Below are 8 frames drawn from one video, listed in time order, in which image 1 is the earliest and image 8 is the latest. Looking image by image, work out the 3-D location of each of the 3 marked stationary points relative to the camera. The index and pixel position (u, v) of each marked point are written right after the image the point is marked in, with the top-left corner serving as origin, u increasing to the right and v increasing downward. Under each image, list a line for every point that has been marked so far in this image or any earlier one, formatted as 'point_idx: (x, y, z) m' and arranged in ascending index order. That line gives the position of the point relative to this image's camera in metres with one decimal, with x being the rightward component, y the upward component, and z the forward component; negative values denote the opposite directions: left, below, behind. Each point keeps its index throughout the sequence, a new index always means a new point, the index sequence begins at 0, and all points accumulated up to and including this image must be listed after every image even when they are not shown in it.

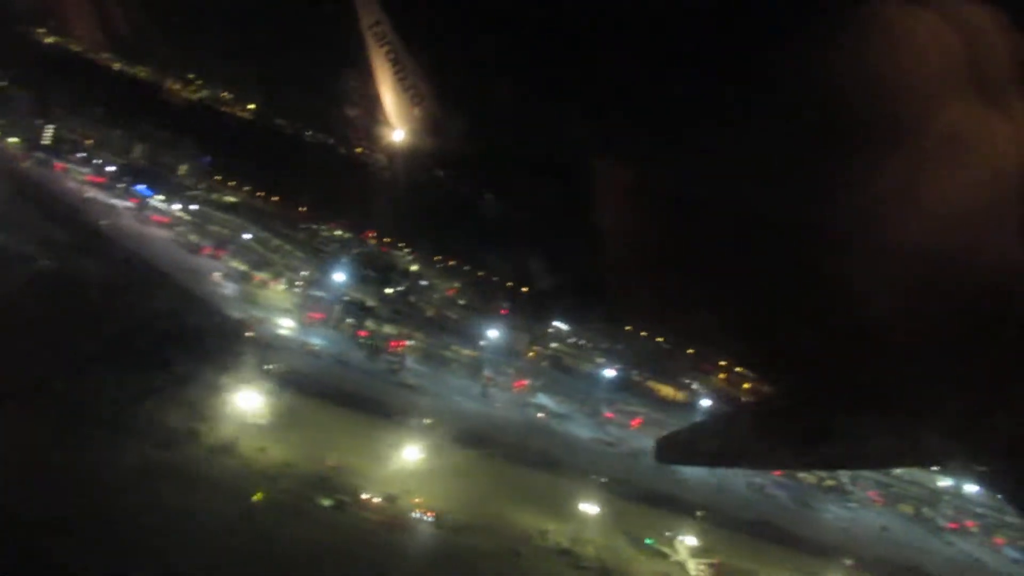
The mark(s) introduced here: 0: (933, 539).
0: (+3.6, -2.2, +7.2) m
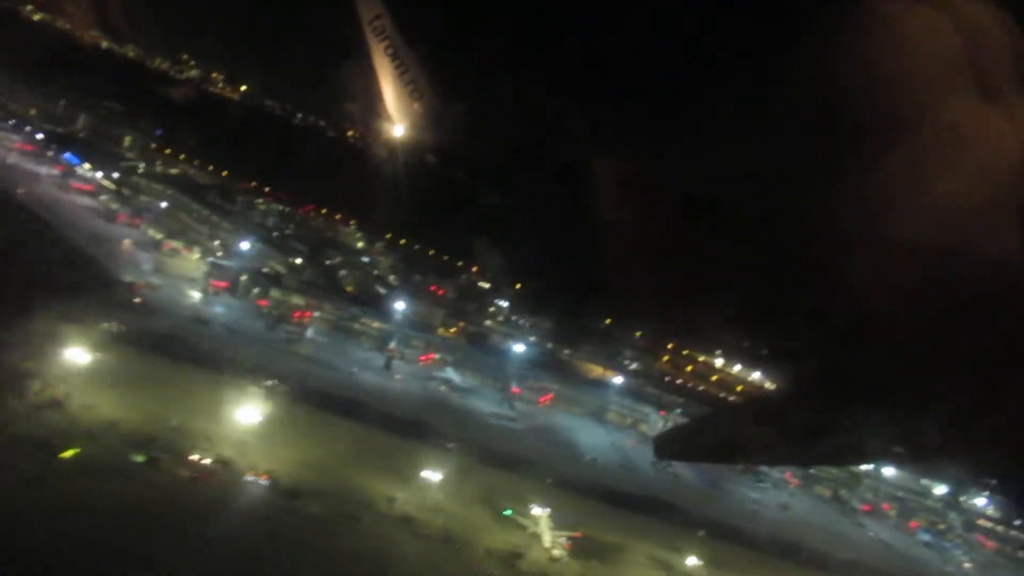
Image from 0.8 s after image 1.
0: (+2.8, -2.0, +7.1) m
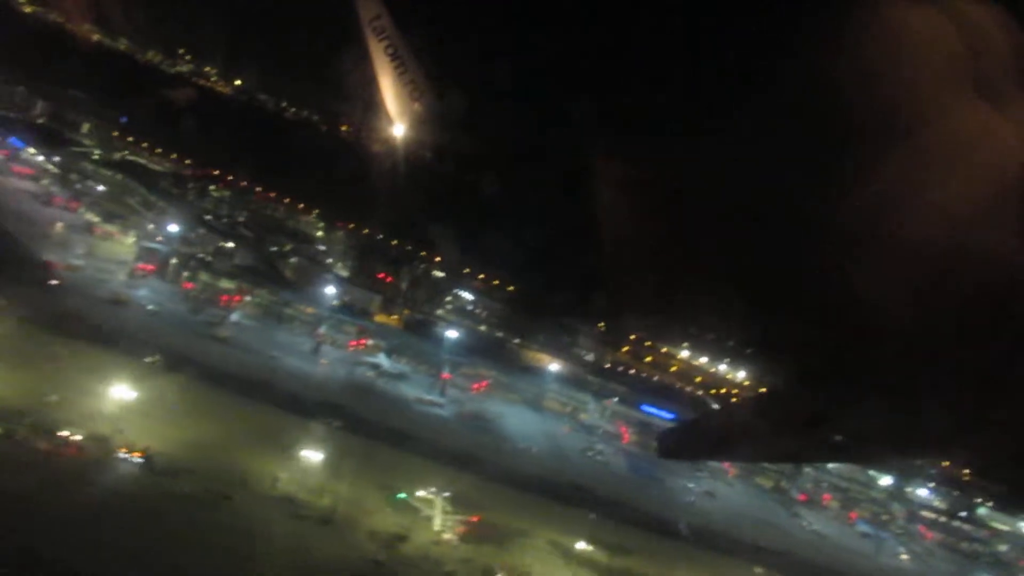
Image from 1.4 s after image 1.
0: (+2.3, -1.9, +7.0) m
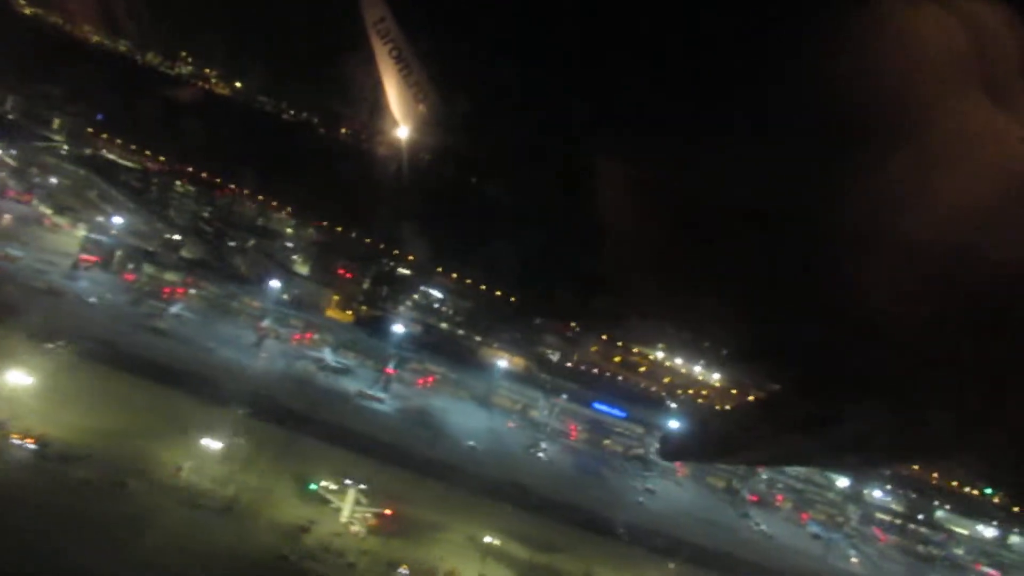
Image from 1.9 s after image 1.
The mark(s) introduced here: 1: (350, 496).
0: (+1.8, -1.9, +6.9) m
1: (-0.9, -1.1, +4.6) m
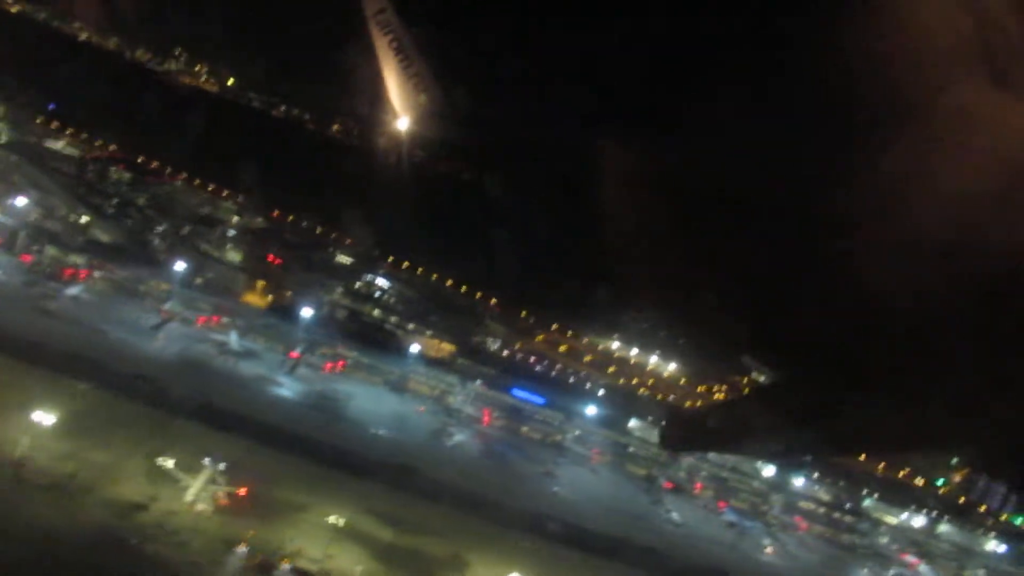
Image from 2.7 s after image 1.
0: (+1.1, -1.7, +6.8) m
1: (-1.6, -1.0, +4.5) m
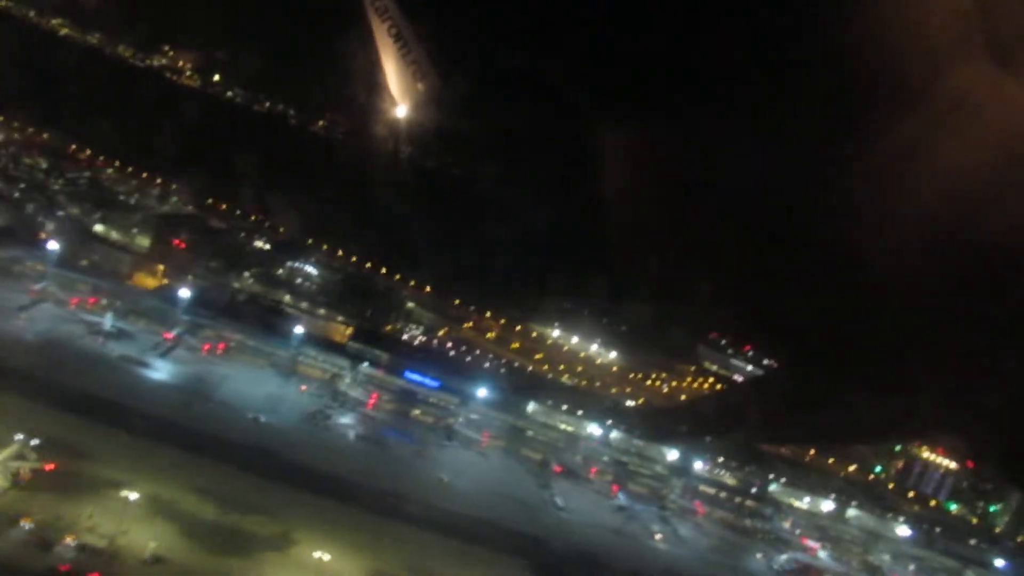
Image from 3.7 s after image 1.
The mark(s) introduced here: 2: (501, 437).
0: (+0.1, -1.5, +6.7) m
1: (-2.6, -0.8, +4.3) m
2: (-0.1, -1.3, +7.2) m
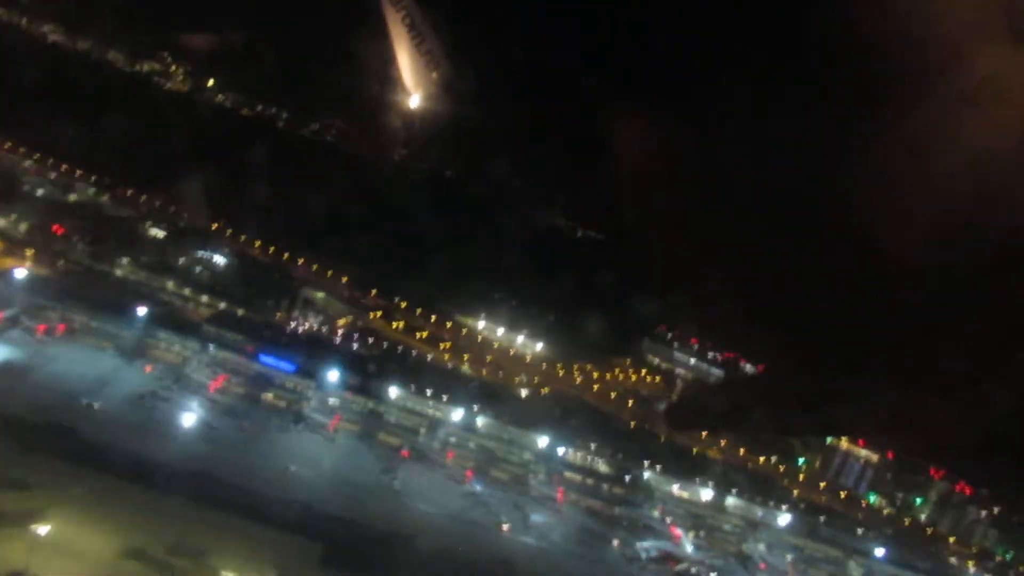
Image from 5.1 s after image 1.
0: (-1.1, -1.4, +6.4) m
1: (-3.8, -0.7, +4.1) m
2: (-1.3, -1.1, +7.0) m
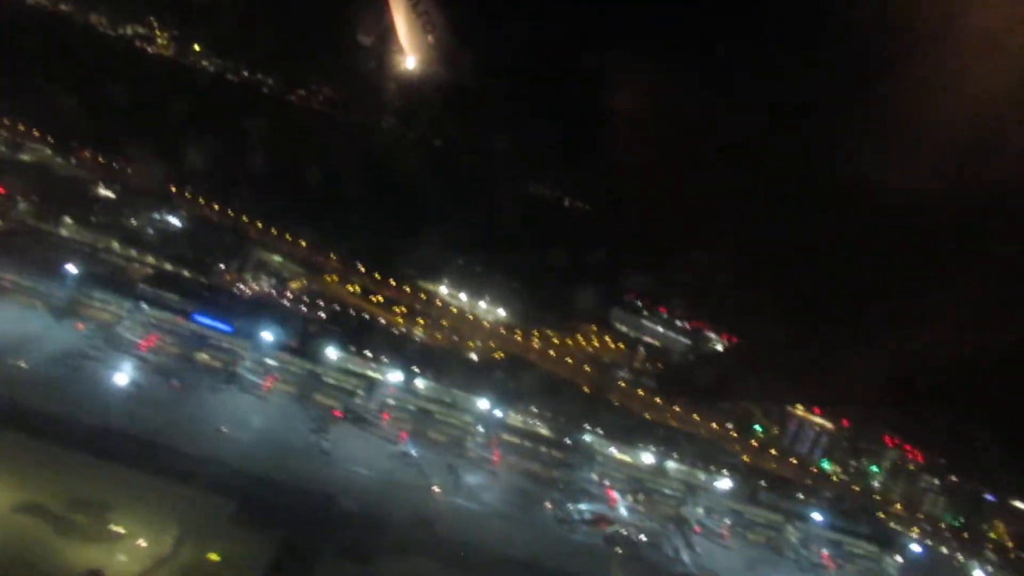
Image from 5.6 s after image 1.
0: (-1.6, -1.1, +6.4) m
1: (-4.3, -0.4, +4.0) m
2: (-1.8, -0.8, +6.9) m
